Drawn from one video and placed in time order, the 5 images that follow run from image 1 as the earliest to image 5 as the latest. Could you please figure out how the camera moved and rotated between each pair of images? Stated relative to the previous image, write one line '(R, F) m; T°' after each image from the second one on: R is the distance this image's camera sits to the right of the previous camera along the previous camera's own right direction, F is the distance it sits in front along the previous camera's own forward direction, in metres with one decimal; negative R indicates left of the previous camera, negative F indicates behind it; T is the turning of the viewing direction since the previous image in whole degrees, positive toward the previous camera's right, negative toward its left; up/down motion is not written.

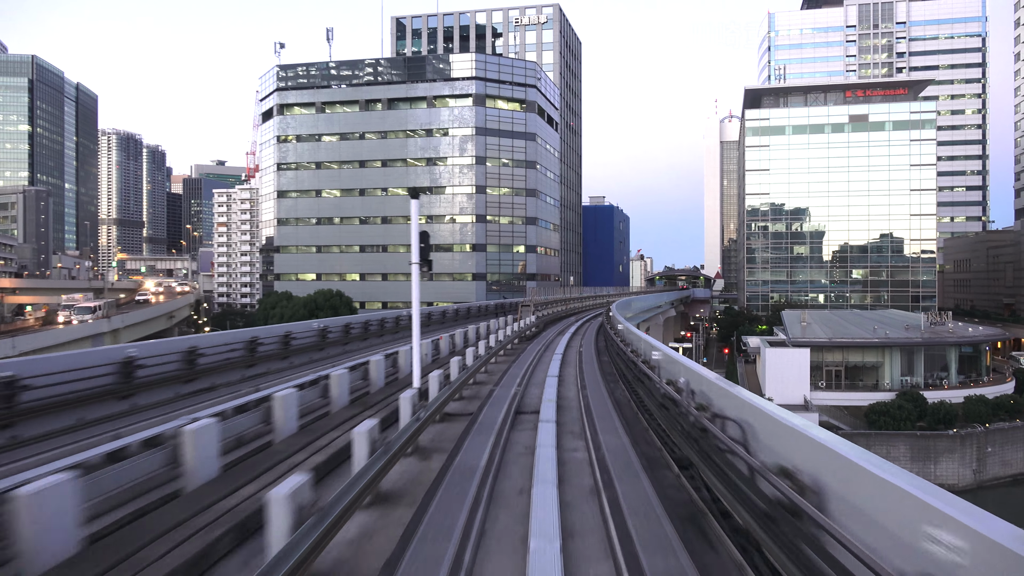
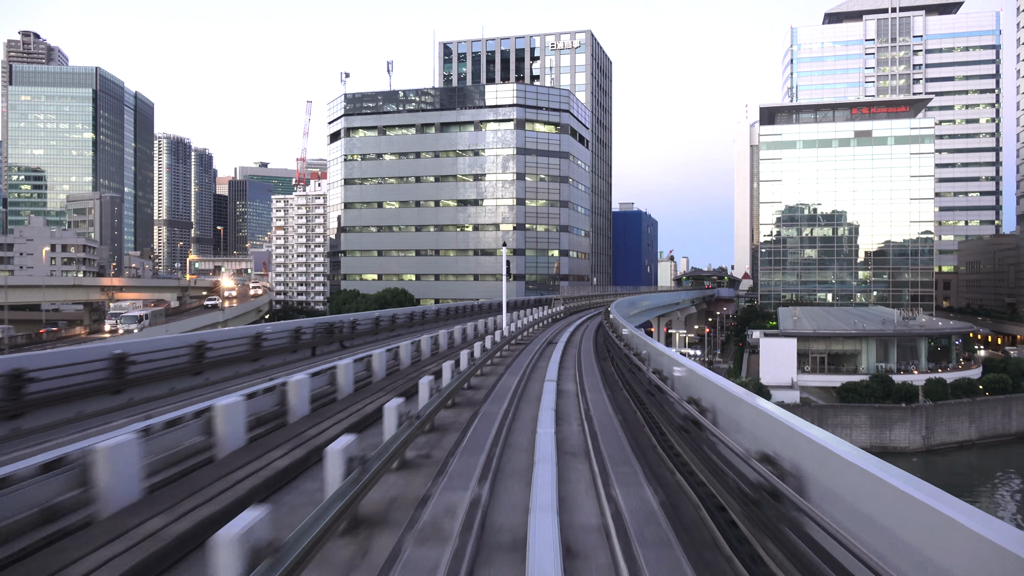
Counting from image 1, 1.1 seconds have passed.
(-0.3, -5.7) m; -4°
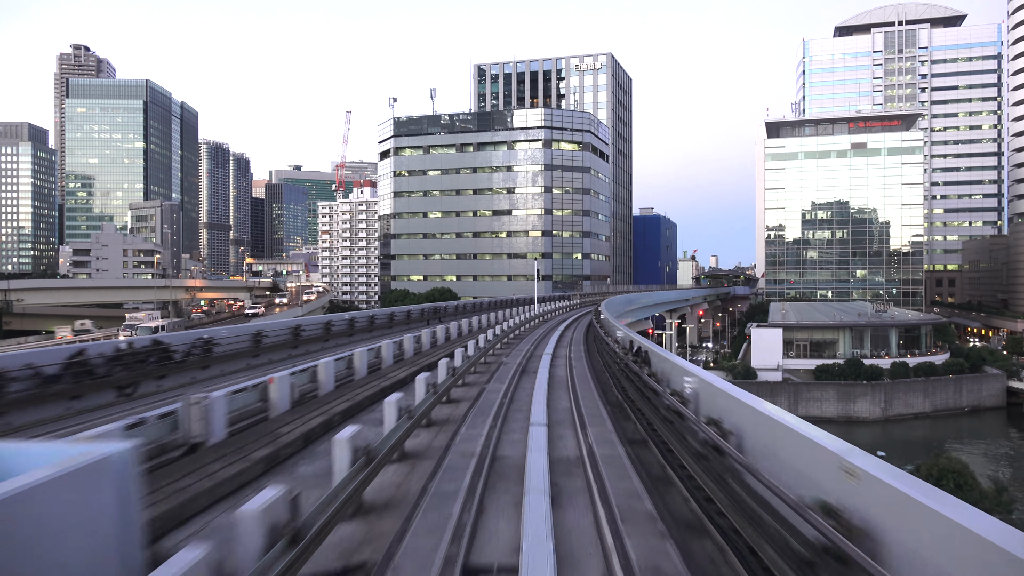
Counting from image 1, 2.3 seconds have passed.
(-0.1, -6.1) m; -3°
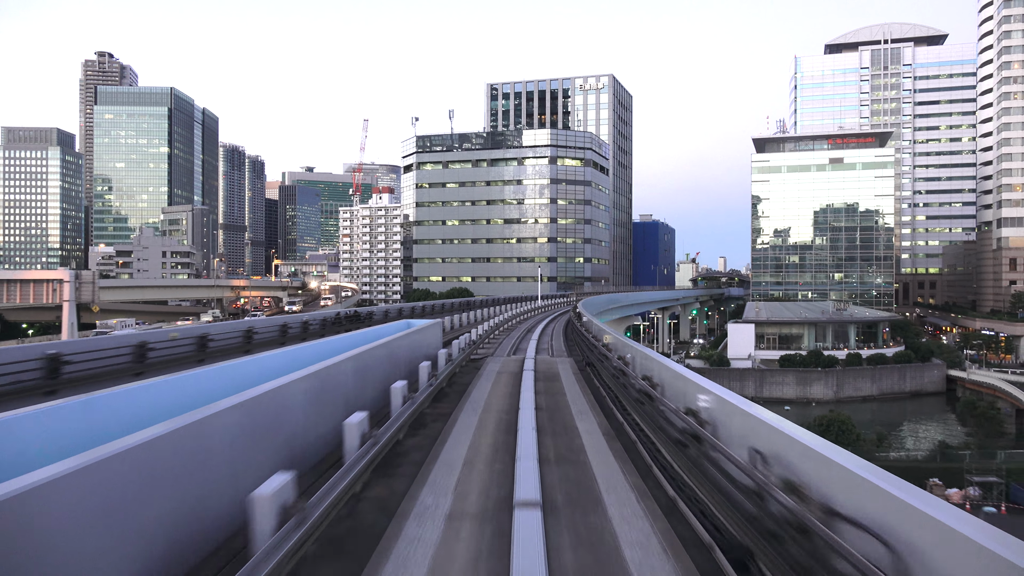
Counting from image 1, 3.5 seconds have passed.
(+0.1, -5.5) m; -1°
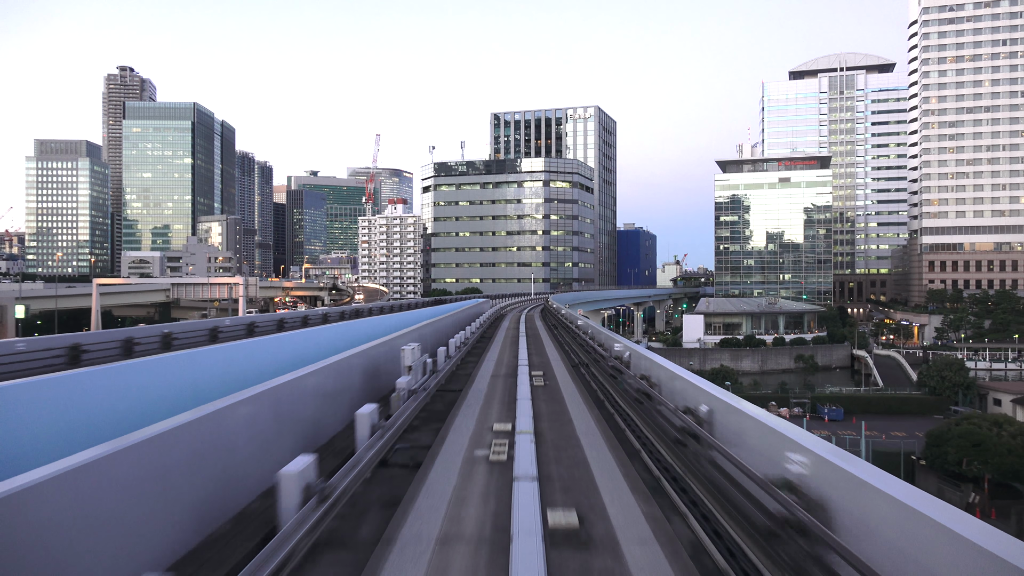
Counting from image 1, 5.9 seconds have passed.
(+0.2, -10.4) m; 0°
